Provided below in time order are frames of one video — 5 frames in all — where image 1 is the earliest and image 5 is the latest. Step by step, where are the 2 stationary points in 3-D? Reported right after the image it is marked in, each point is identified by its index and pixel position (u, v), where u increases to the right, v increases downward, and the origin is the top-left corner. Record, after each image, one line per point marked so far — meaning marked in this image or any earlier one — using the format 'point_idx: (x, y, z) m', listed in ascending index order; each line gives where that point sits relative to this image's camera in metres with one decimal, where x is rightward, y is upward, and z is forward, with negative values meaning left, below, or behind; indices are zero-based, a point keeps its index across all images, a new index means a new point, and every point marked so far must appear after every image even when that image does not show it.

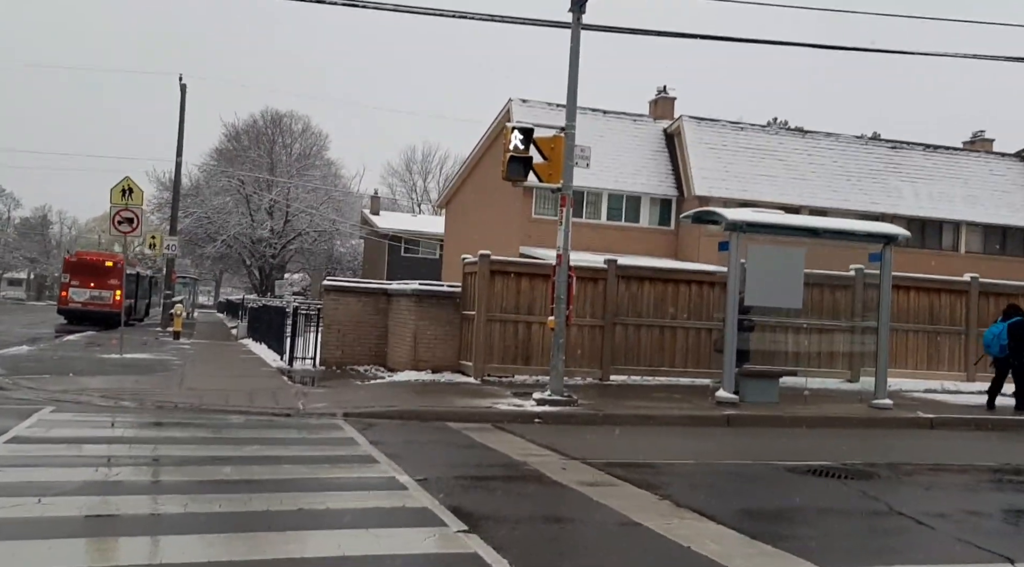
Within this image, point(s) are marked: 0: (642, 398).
0: (+2.0, -1.8, +14.3) m
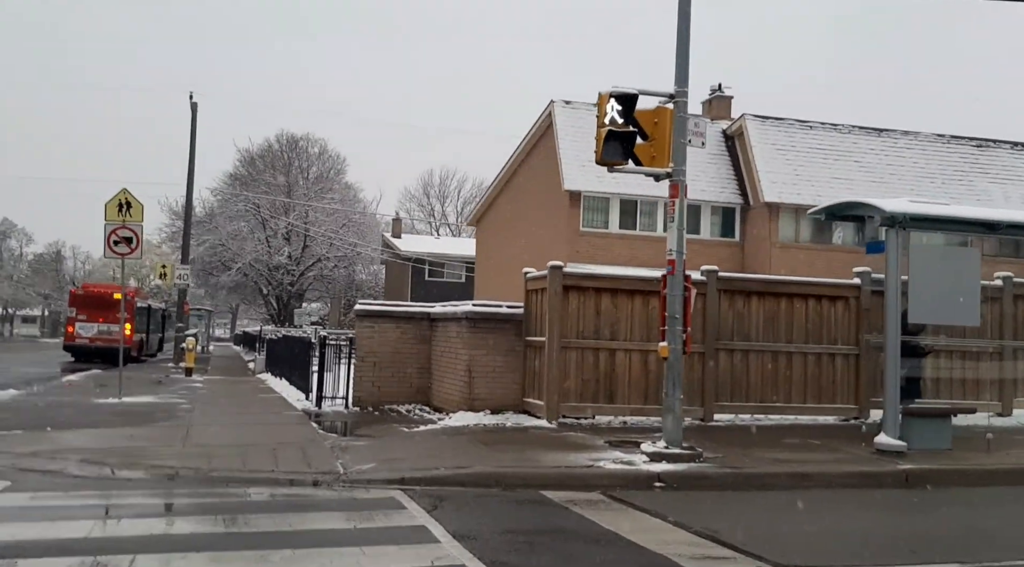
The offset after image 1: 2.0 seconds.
0: (+3.1, -1.9, +11.1) m
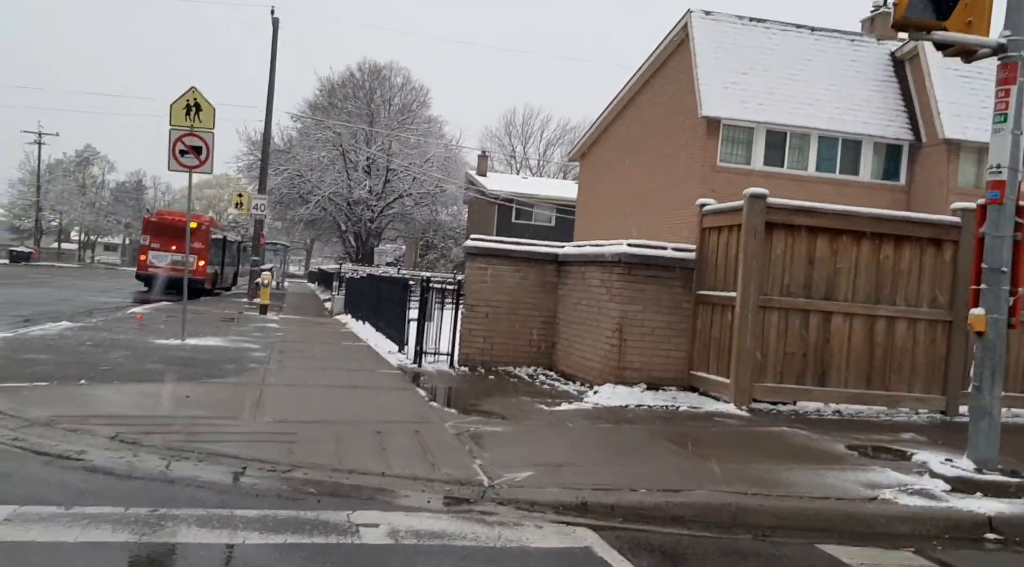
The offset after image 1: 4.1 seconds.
0: (+4.8, -1.5, +7.5) m
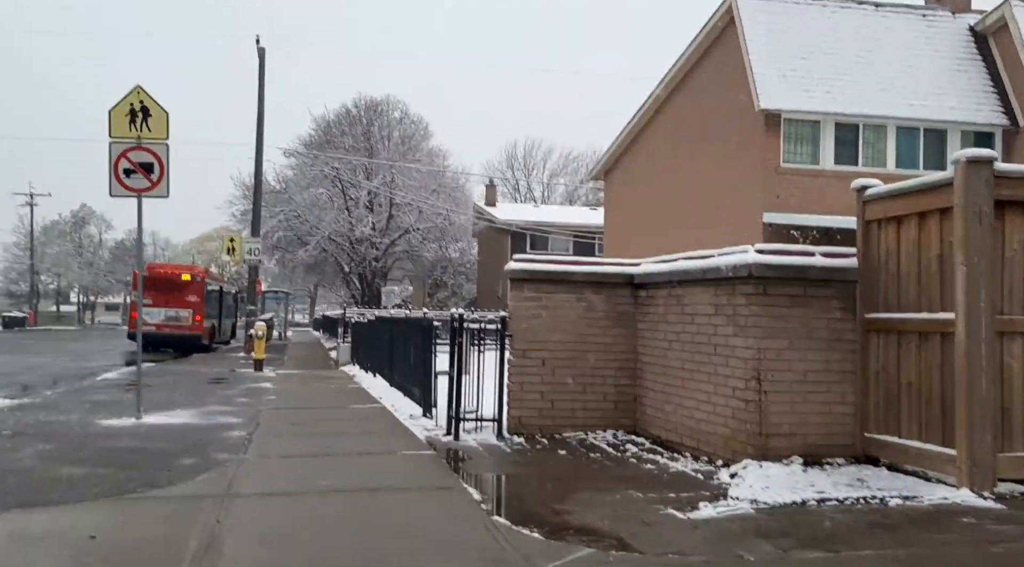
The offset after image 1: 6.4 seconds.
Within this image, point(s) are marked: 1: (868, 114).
0: (+5.5, -1.4, +3.8) m
1: (+7.1, +3.4, +18.4) m
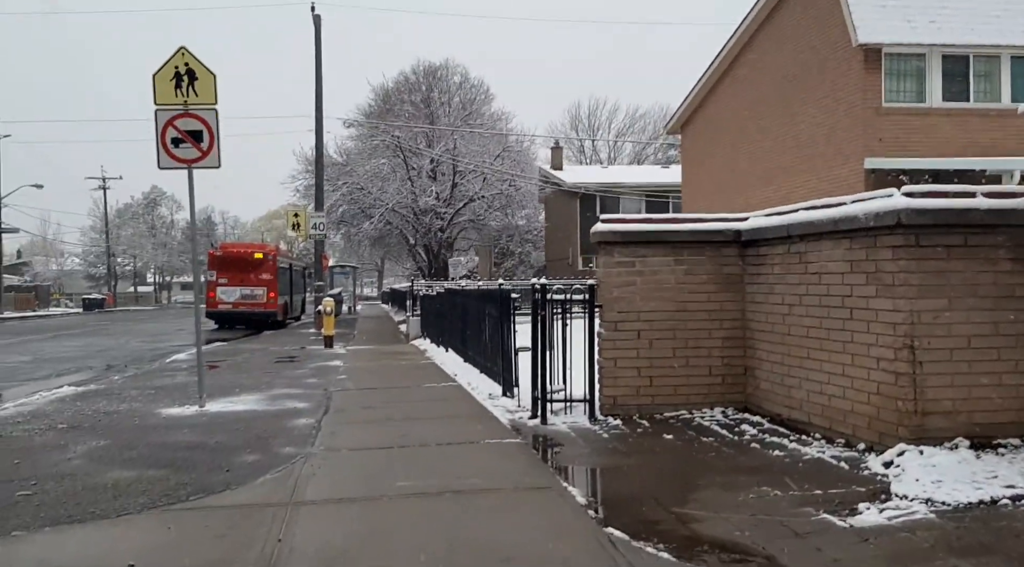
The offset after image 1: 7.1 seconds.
0: (+6.0, -1.0, +2.3) m
1: (+8.3, +4.3, +16.6) m
